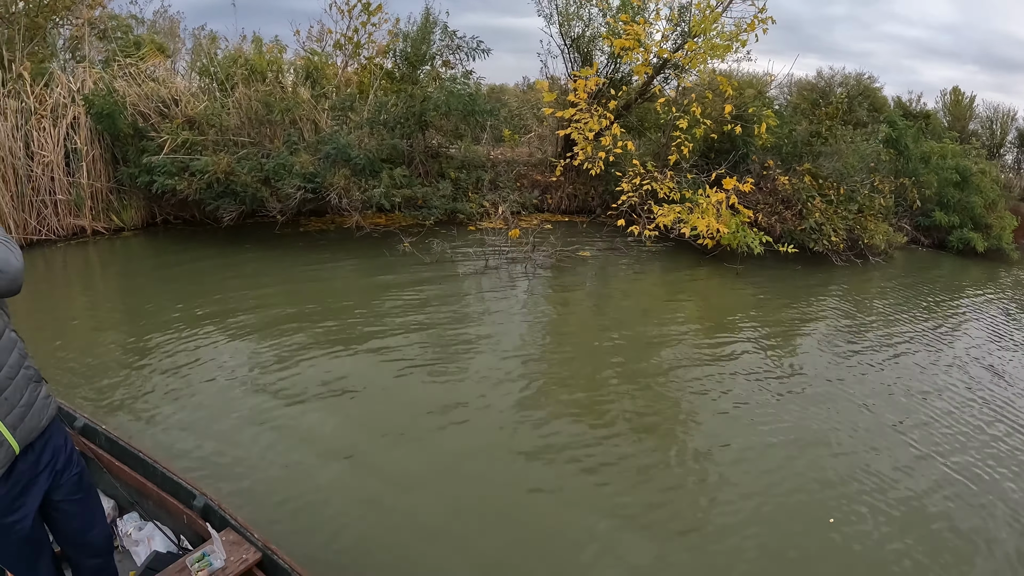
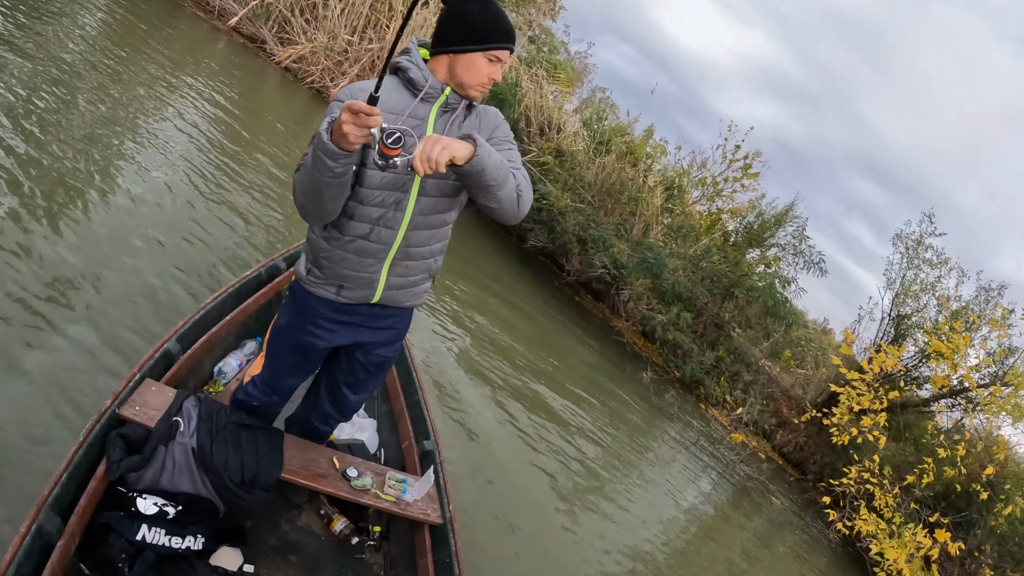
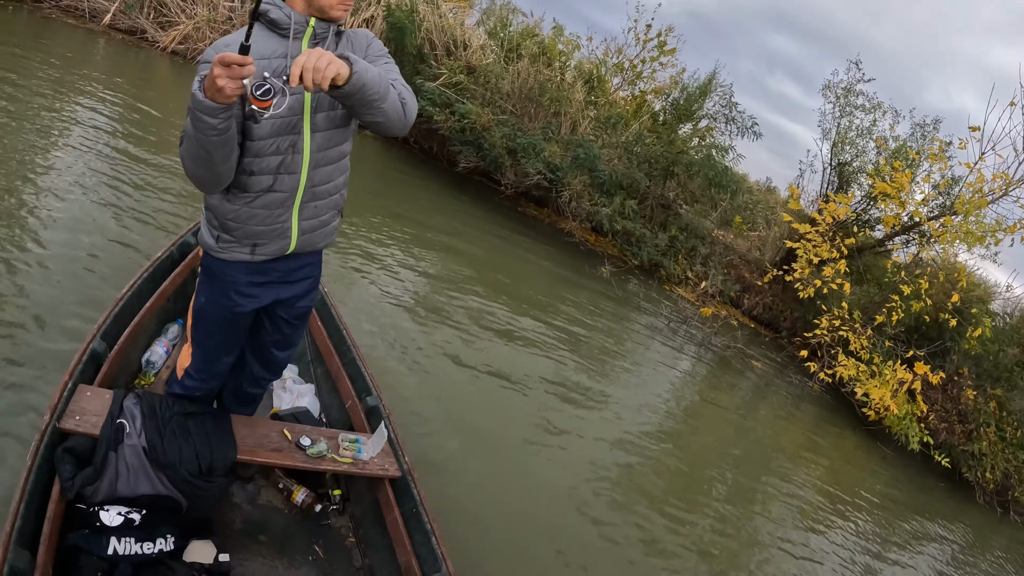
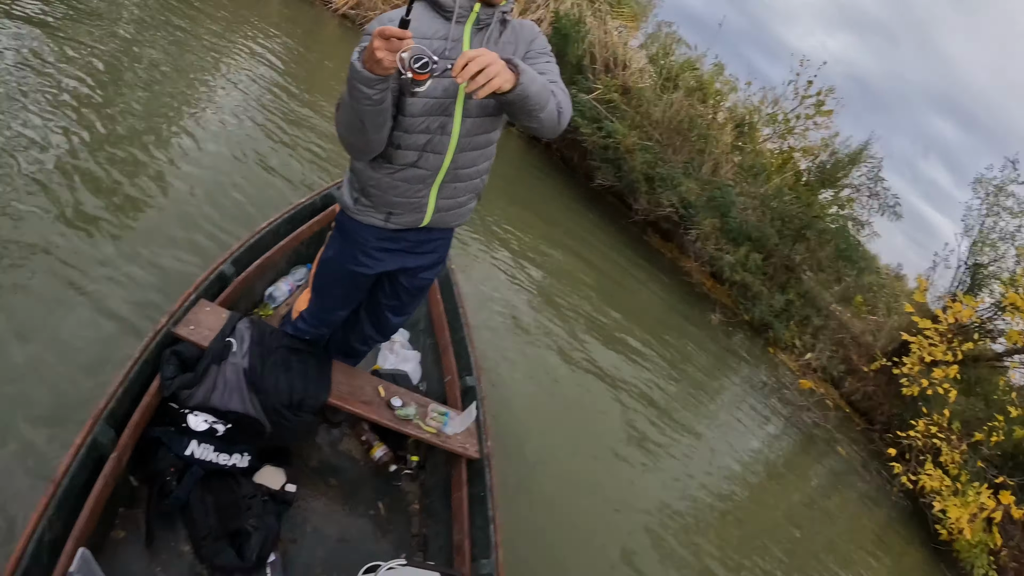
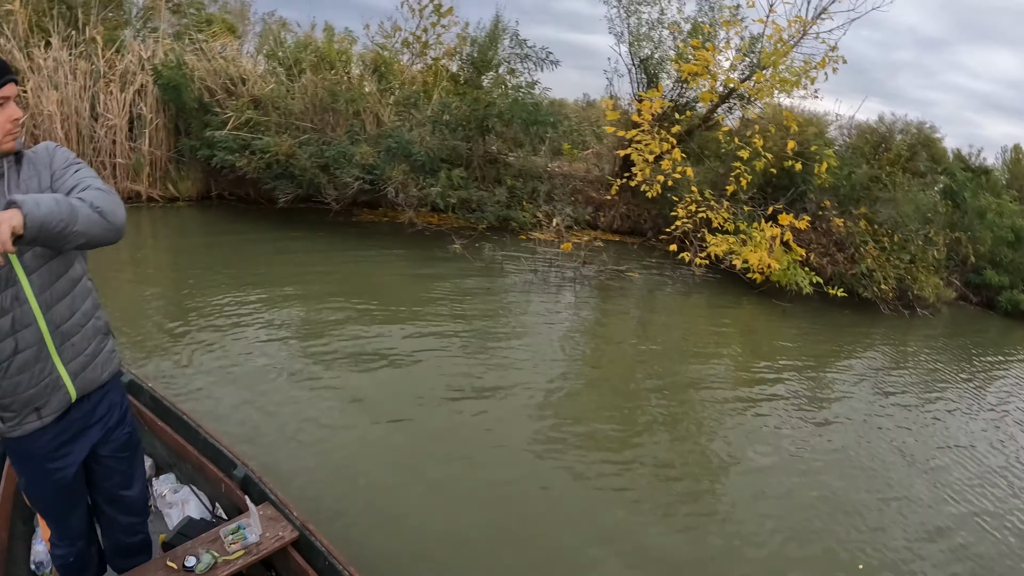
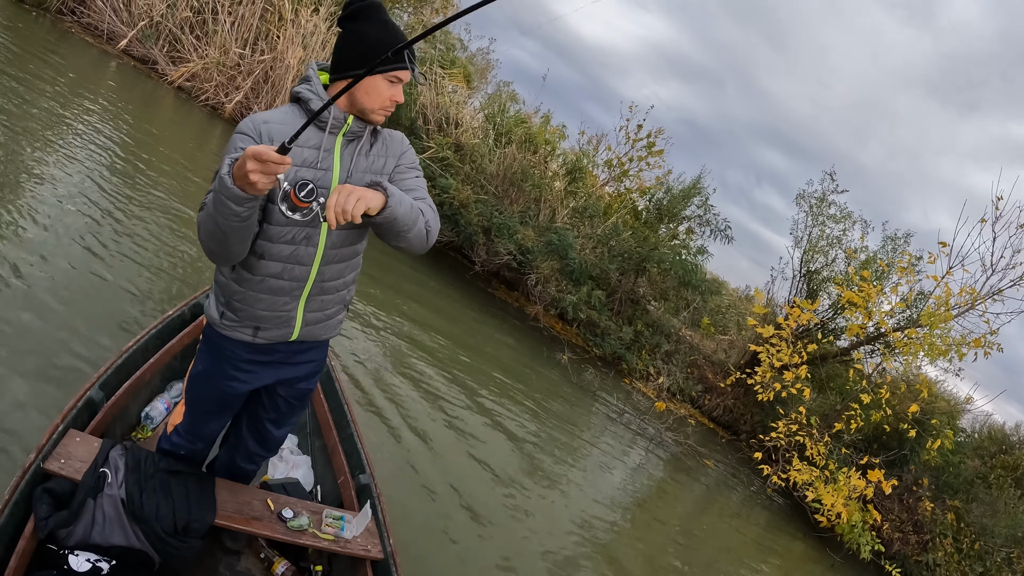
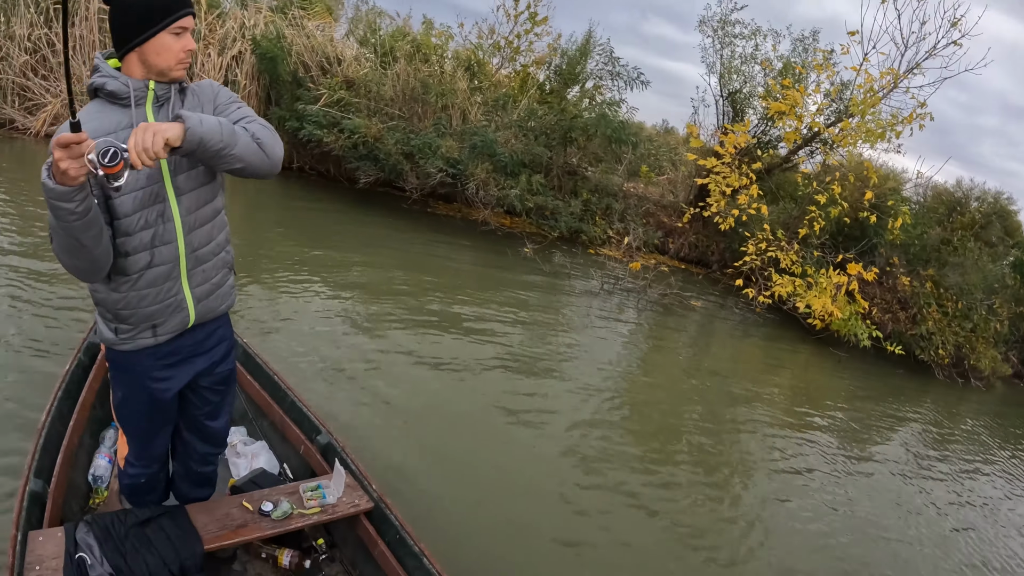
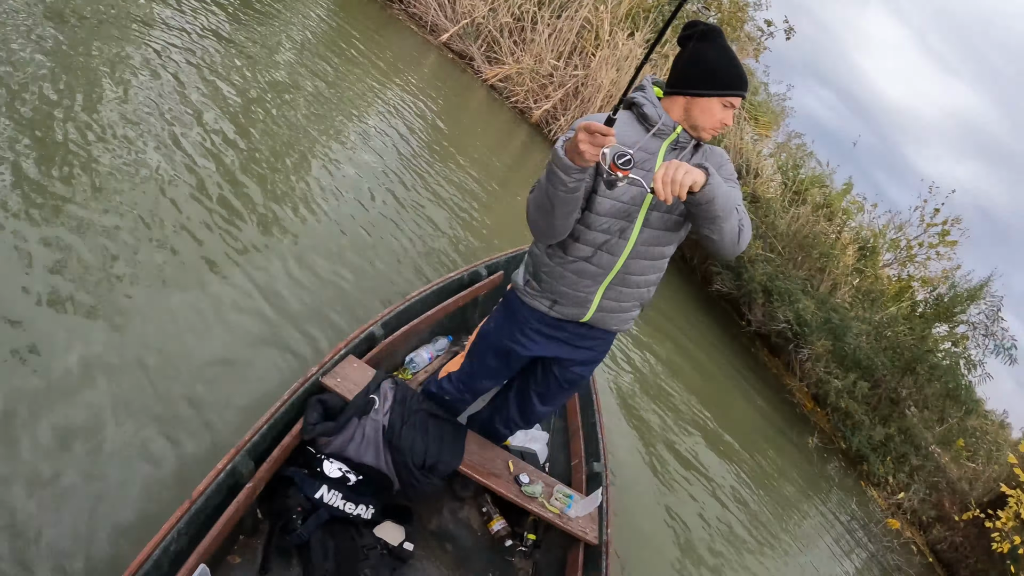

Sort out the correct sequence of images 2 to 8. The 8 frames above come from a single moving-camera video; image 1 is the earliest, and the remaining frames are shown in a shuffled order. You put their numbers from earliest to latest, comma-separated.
5, 7, 3, 4, 8, 2, 6
